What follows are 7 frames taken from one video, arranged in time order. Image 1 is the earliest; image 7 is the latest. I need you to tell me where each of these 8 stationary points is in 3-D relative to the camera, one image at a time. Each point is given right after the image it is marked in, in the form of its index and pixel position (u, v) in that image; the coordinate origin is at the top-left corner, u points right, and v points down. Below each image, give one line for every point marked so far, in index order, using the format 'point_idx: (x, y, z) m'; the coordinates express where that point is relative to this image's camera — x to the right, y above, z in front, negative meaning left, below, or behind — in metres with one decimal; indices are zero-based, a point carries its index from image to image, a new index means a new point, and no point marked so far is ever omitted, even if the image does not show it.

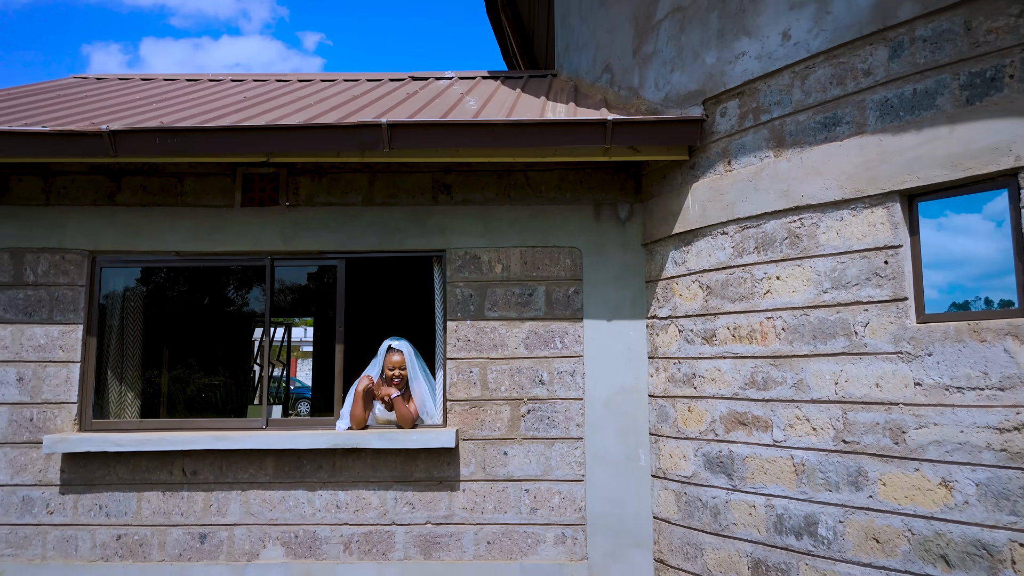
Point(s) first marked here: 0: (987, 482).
0: (+2.6, -1.1, +3.1) m
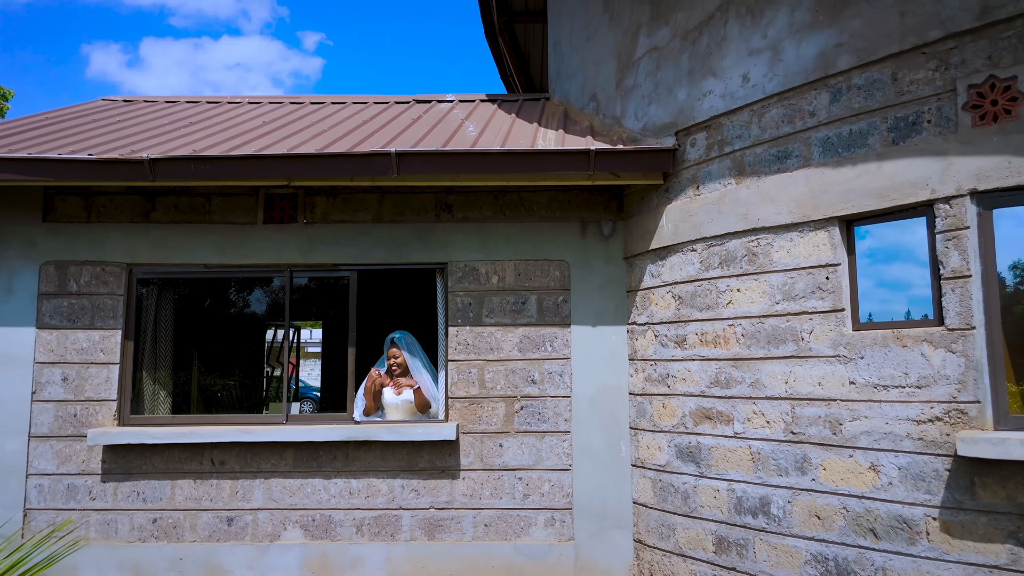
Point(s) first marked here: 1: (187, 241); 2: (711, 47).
0: (+2.6, -1.2, +3.6) m
1: (-3.3, +0.5, +5.6) m
2: (+1.7, +2.0, +4.7) m
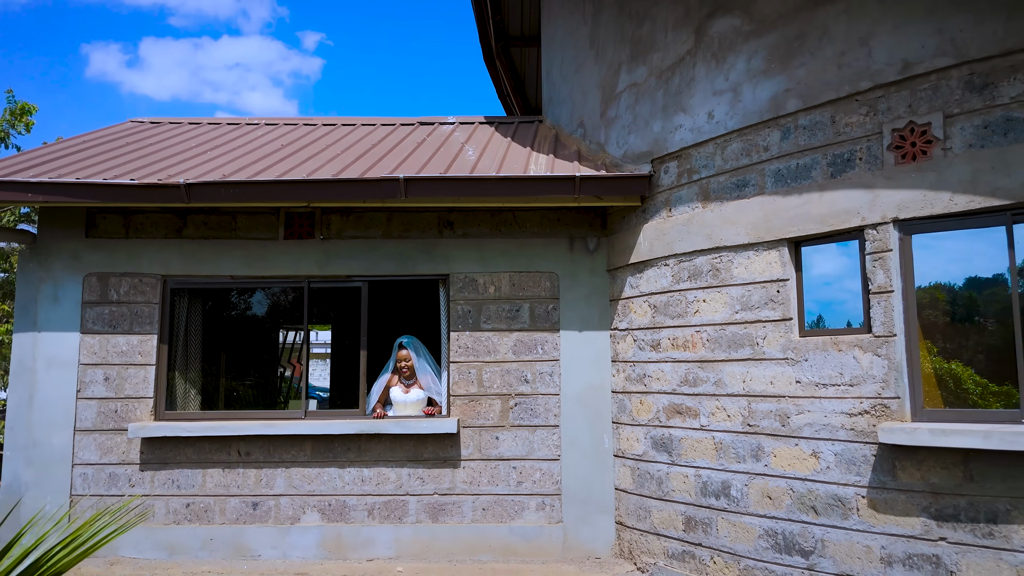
0: (+2.5, -1.3, +4.3) m
1: (-3.3, +0.4, +6.2) m
2: (+1.6, +1.9, +5.3) m
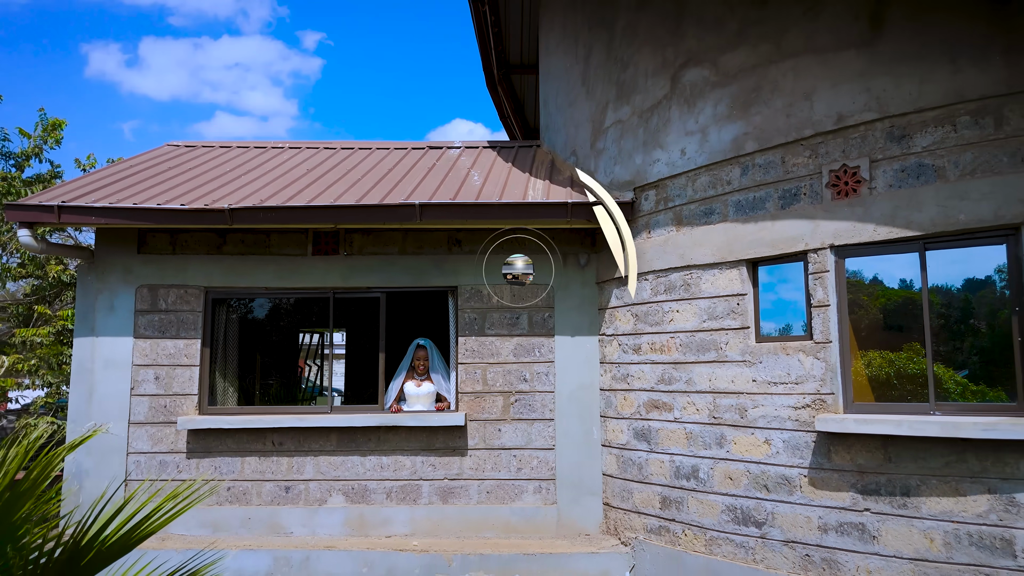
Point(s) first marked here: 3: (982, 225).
0: (+2.6, -1.4, +5.1) m
1: (-3.3, +0.2, +7.1) m
2: (+1.6, +1.8, +6.2) m
3: (+3.8, +0.5, +4.4) m
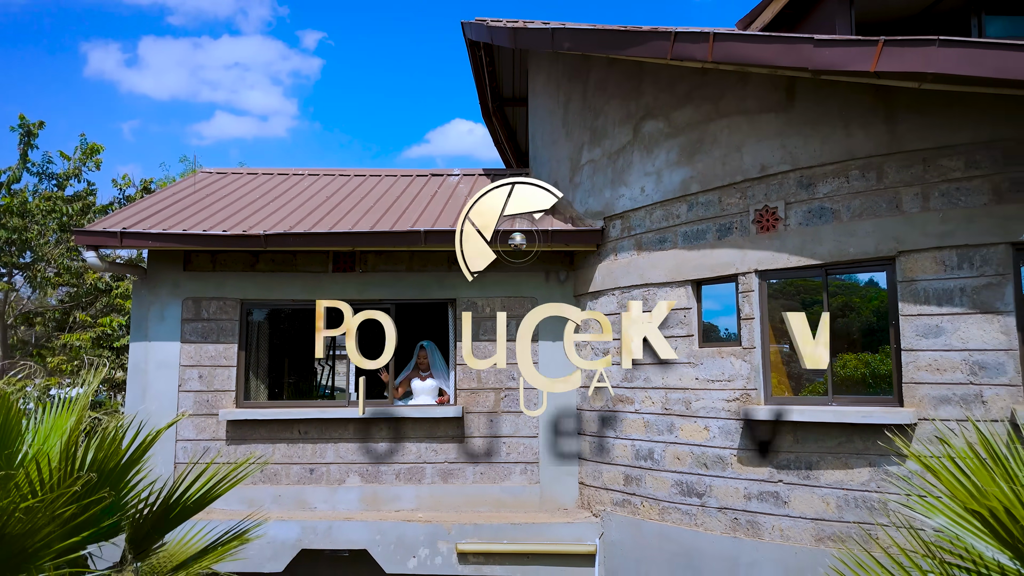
0: (+2.4, -1.6, +6.3) m
1: (-3.5, +0.1, +8.3) m
2: (+1.5, +1.6, +7.4) m
3: (+3.6, +0.3, +5.7) m
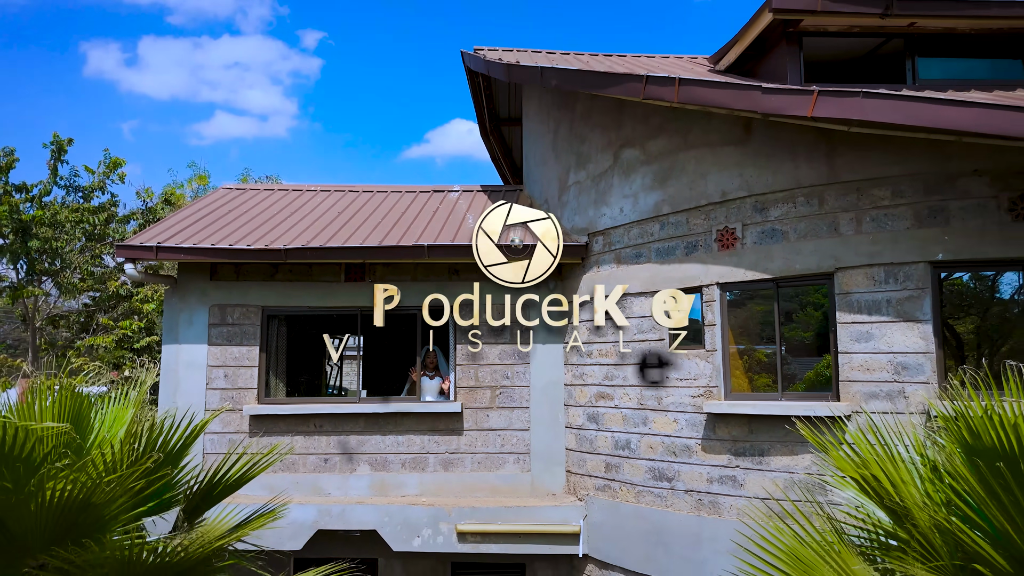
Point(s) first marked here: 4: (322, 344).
0: (+2.3, -1.7, +7.2) m
1: (-3.6, -0.1, +9.2) m
2: (+1.4, +1.5, +8.3) m
3: (+3.5, +0.2, +6.6) m
4: (-3.2, -0.9, +9.3) m
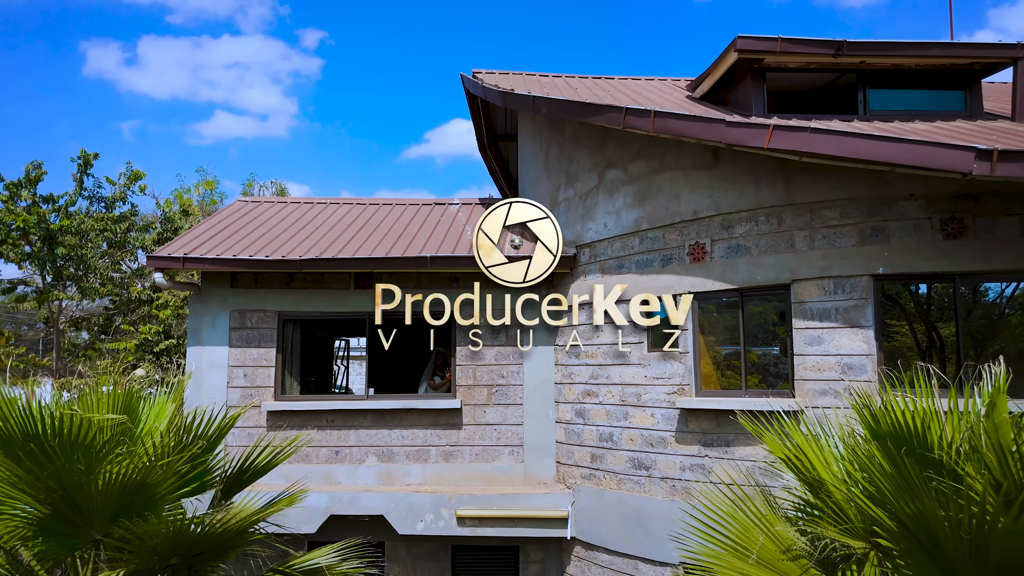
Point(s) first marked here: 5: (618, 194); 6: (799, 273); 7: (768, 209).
0: (+2.2, -1.8, +8.1) m
1: (-3.6, -0.2, +10.0) m
2: (+1.3, +1.4, +9.1) m
3: (+3.5, +0.1, +7.4) m
4: (-3.3, -1.1, +10.1) m
5: (+1.7, +1.5, +8.8) m
6: (+3.8, +0.2, +7.3) m
7: (+3.5, +1.1, +7.5) m
